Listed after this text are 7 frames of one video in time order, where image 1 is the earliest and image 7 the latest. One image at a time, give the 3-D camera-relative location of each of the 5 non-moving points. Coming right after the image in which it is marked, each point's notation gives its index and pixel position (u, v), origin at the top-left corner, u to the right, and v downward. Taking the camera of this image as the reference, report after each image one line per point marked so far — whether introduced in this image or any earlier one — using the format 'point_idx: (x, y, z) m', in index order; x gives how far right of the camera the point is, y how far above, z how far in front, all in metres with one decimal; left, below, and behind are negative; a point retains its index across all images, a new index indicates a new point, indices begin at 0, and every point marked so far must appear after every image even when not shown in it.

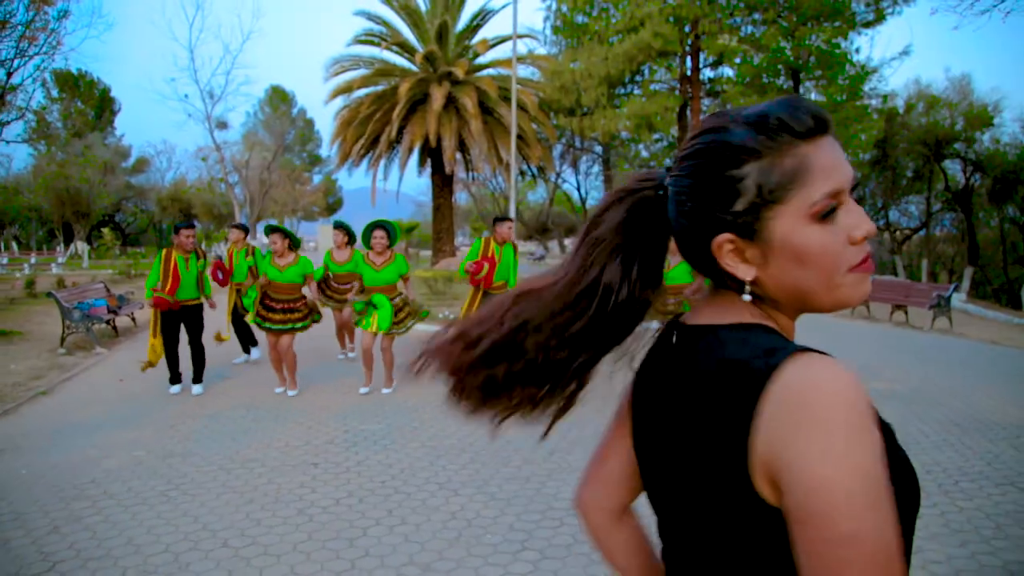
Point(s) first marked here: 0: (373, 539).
0: (-0.8, -1.4, +4.0) m
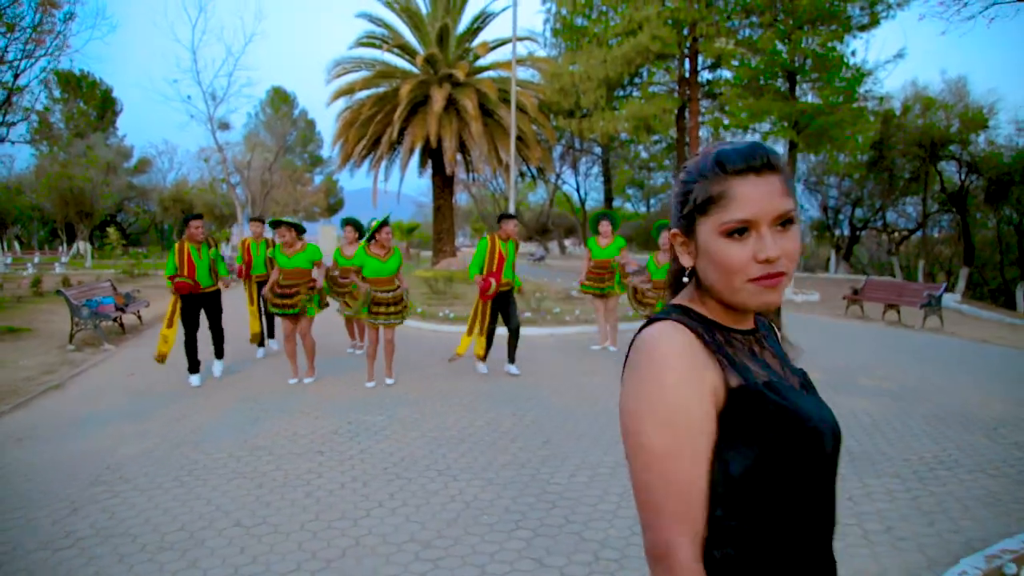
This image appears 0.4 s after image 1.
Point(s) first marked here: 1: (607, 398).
0: (-0.8, -1.4, +4.2) m
1: (+1.0, -1.2, +7.6) m
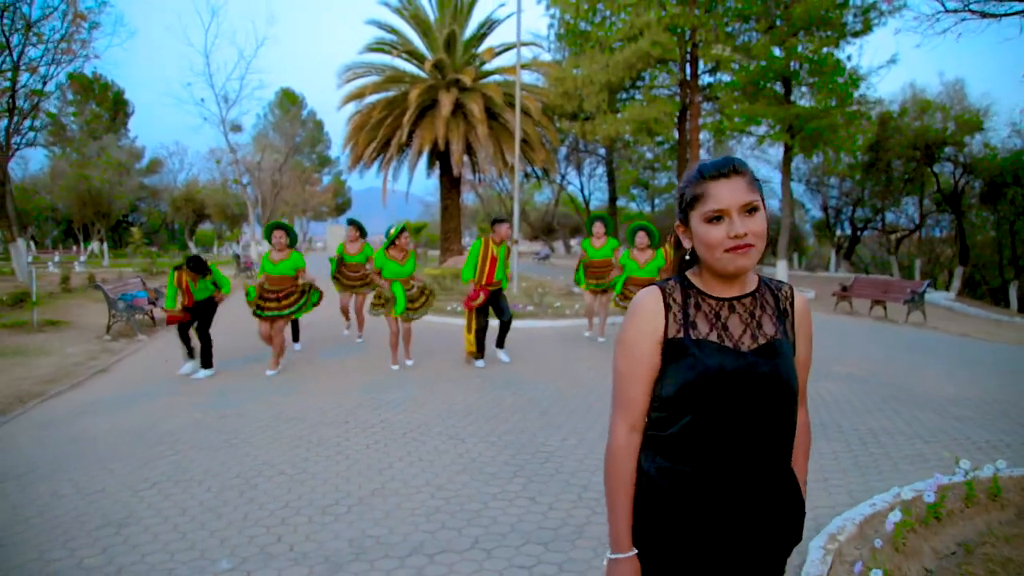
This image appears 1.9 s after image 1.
0: (-0.8, -1.3, +5.1) m
1: (+1.0, -1.1, +8.4) m
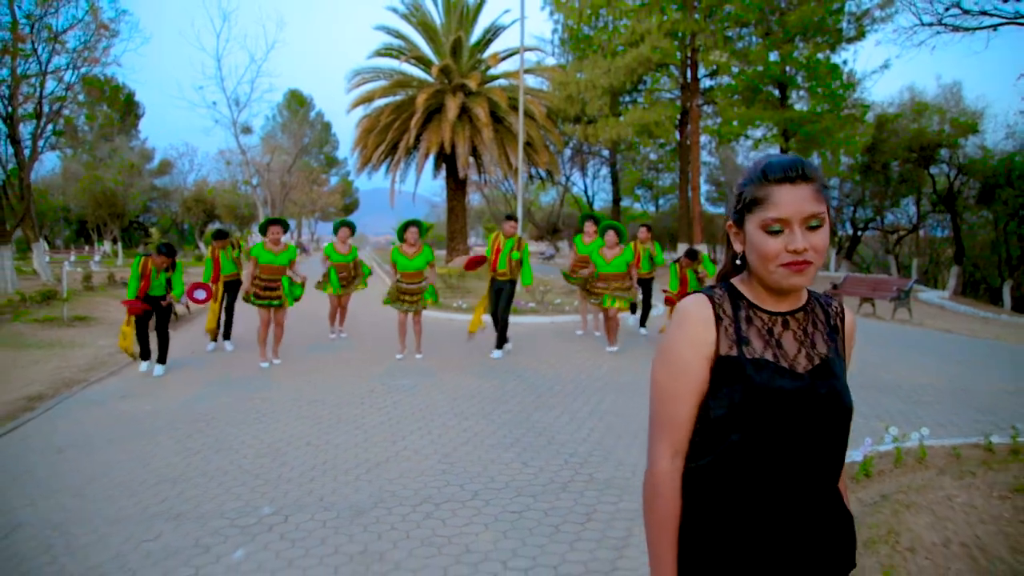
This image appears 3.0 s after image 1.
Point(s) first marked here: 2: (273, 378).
0: (-0.8, -1.2, +5.8) m
1: (+1.0, -1.1, +9.1) m
2: (-2.9, -1.1, +8.5) m
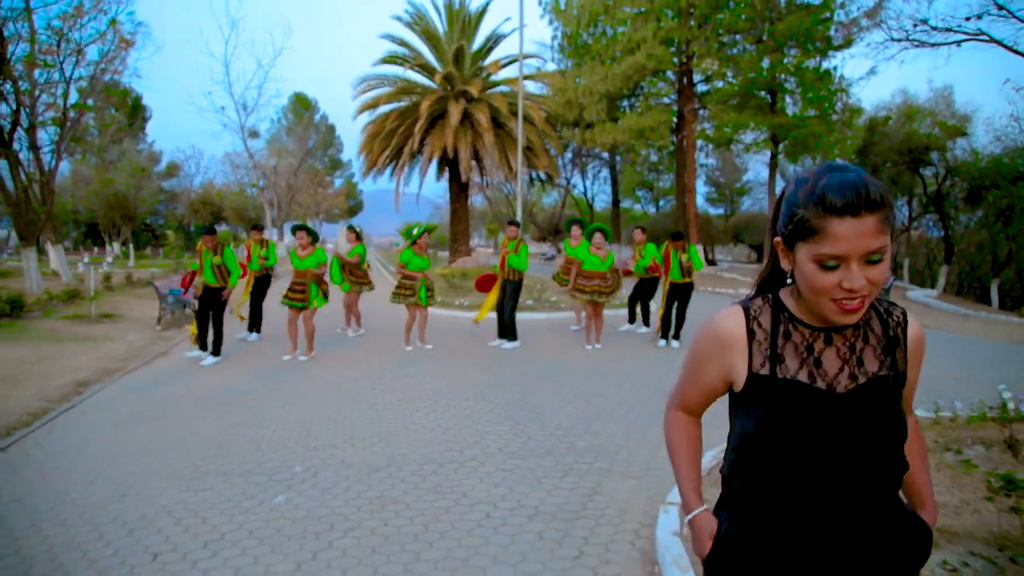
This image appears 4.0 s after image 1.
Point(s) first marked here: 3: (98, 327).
0: (-0.9, -1.2, +6.6) m
1: (+1.0, -1.0, +9.9) m
2: (-2.9, -1.1, +9.4) m
3: (-7.5, -0.7, +12.7) m
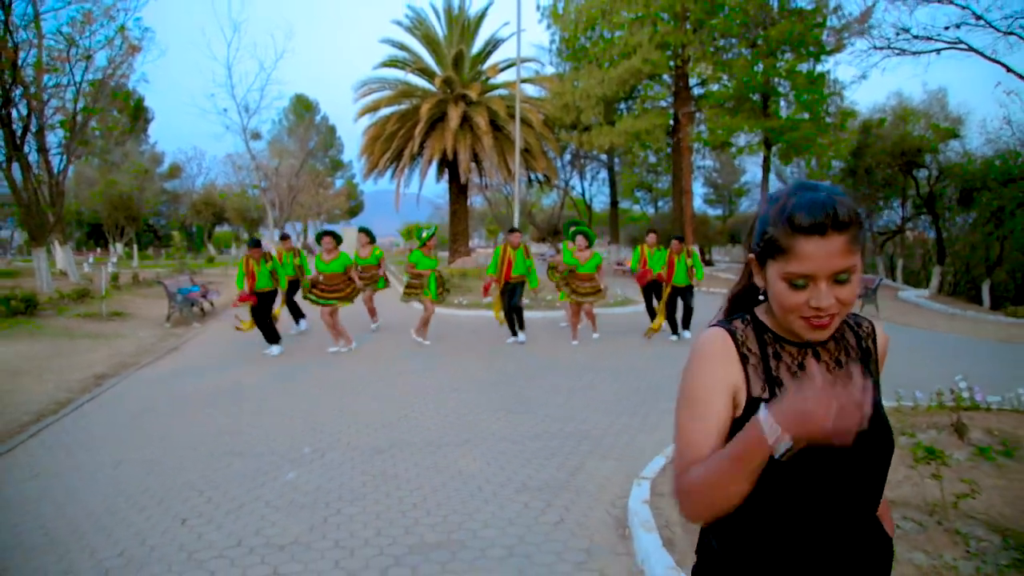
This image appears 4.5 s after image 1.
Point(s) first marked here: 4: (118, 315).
0: (-1.0, -1.2, +7.1) m
1: (+0.9, -1.0, +10.4) m
2: (-3.0, -1.0, +9.9) m
3: (-7.5, -0.7, +13.2) m
4: (-8.0, -0.5, +14.4) m
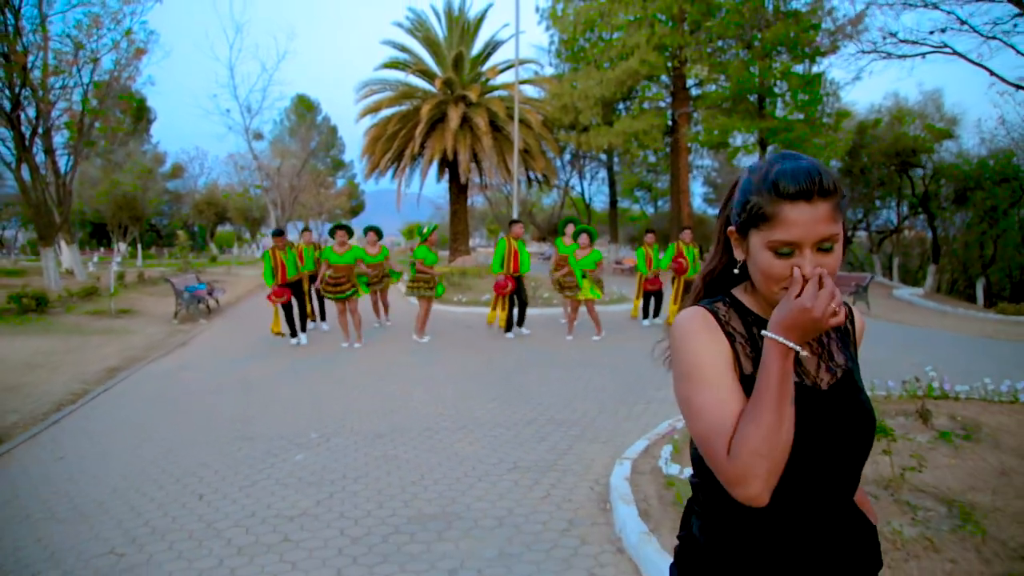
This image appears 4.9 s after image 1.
0: (-1.0, -1.1, +7.5) m
1: (+0.9, -1.0, +10.8) m
2: (-3.0, -1.0, +10.2) m
3: (-7.6, -0.6, +13.6) m
4: (-8.0, -0.5, +14.8) m
